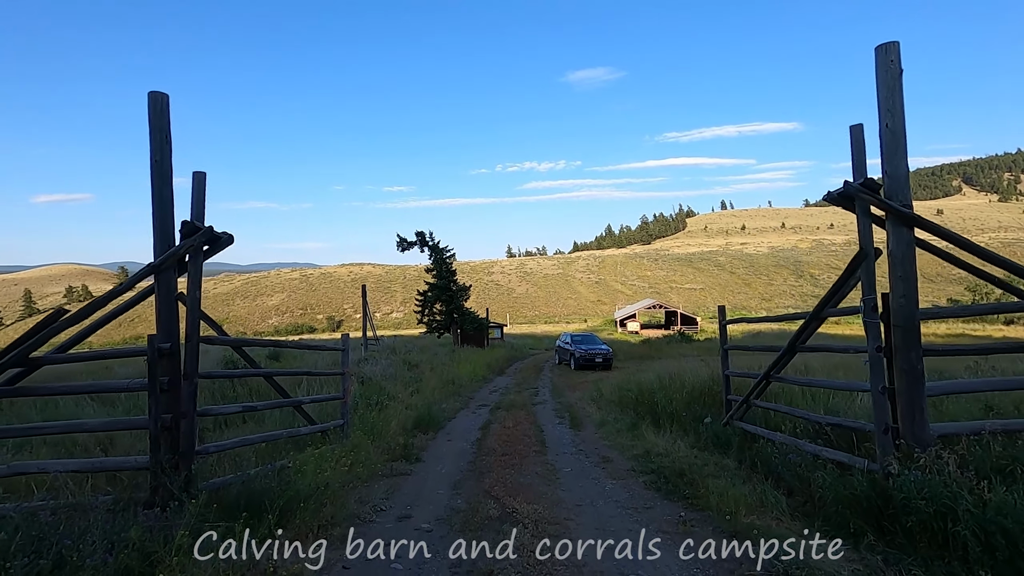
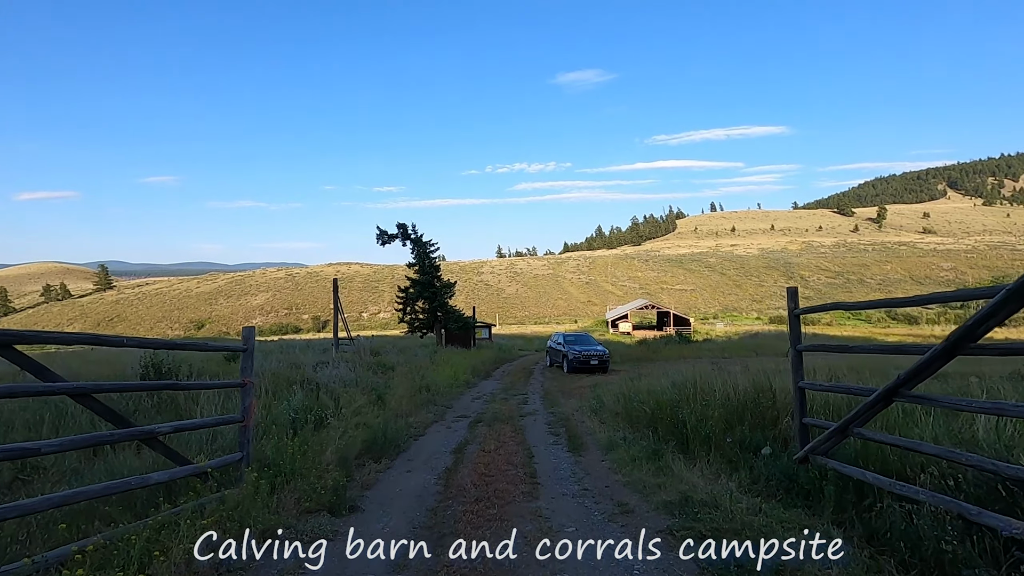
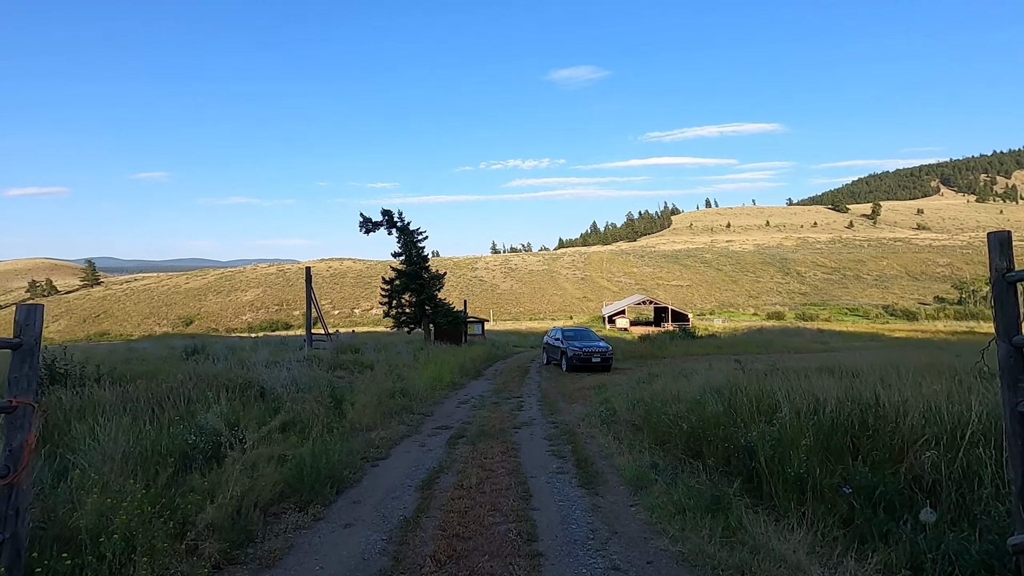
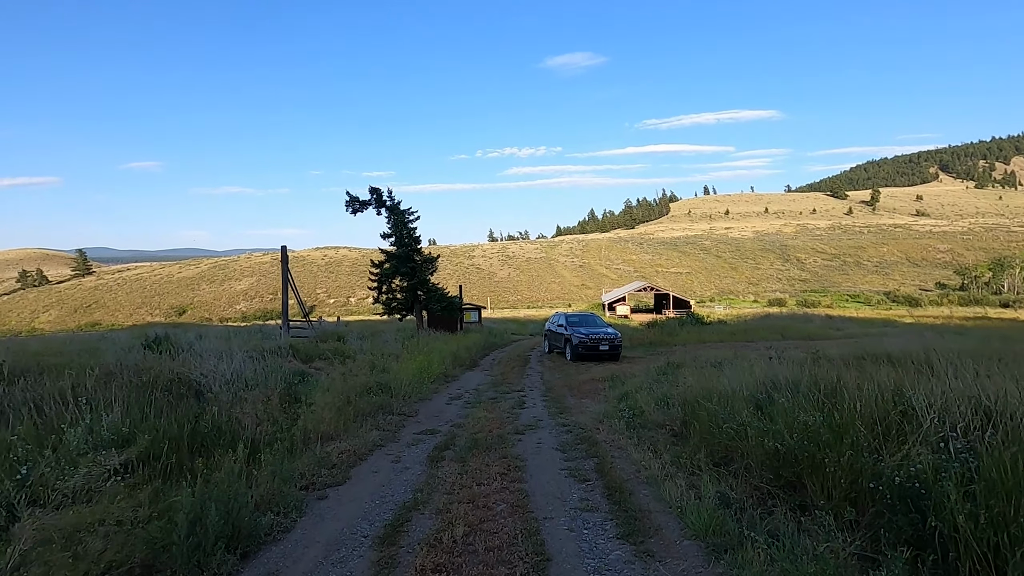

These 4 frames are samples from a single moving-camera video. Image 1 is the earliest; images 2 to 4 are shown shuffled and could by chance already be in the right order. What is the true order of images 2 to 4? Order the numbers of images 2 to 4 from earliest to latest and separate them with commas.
2, 3, 4
